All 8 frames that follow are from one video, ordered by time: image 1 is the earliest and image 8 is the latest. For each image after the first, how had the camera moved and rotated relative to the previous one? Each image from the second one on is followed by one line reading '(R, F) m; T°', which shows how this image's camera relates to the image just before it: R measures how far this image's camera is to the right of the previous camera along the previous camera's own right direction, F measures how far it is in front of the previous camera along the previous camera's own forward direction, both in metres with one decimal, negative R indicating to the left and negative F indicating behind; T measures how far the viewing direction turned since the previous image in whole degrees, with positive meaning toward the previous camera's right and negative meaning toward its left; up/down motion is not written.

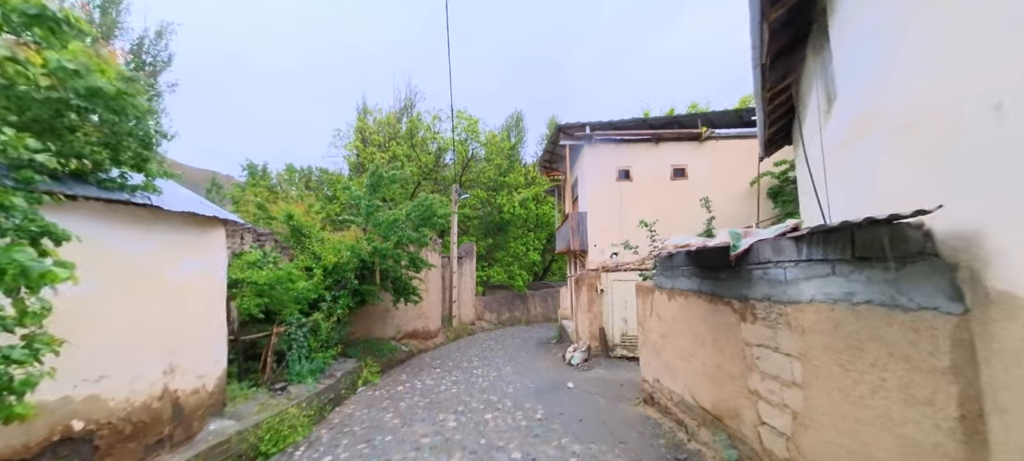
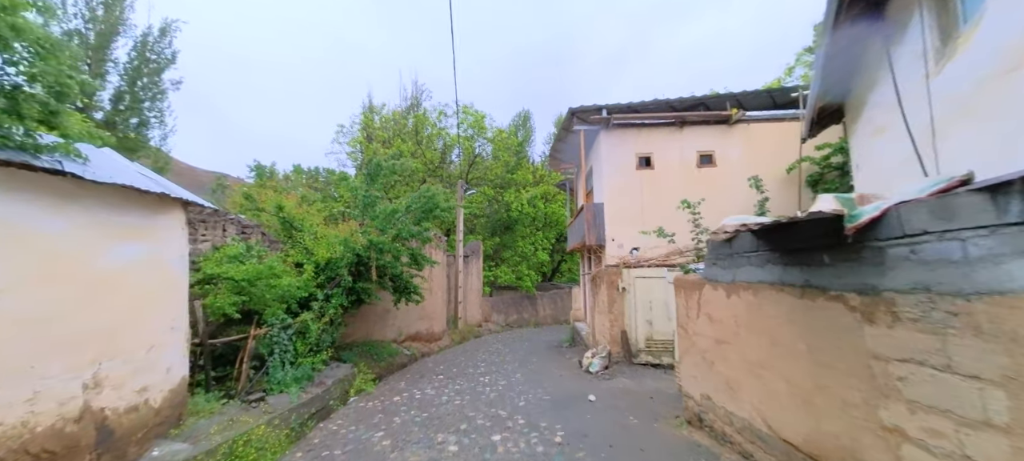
(-0.1, +0.9) m; -1°
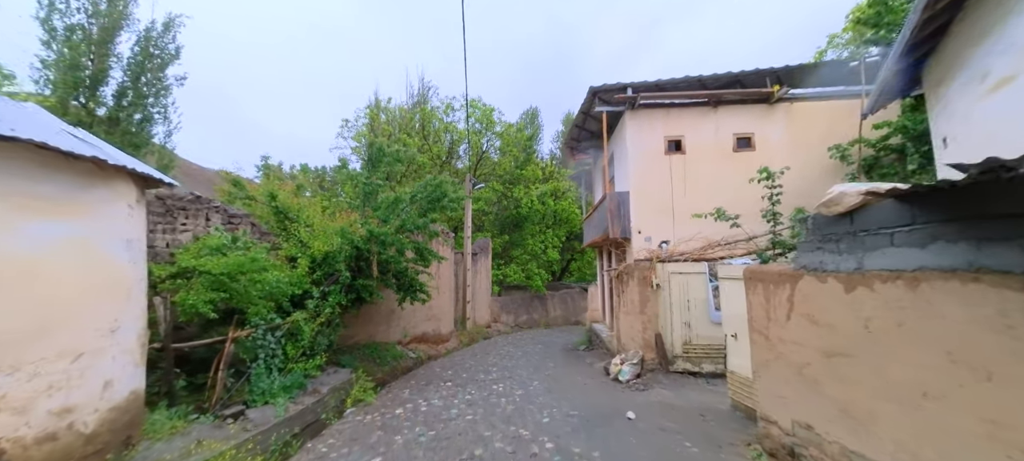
(-0.2, +0.9) m; -1°
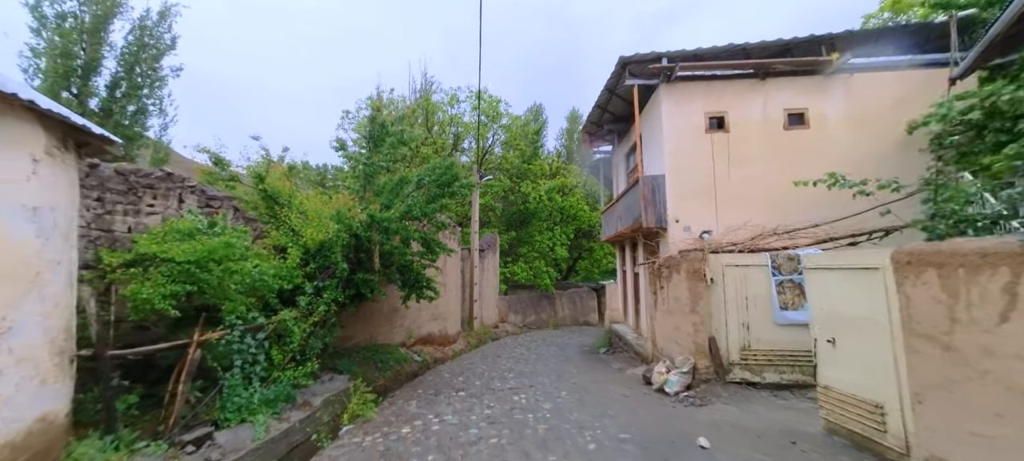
(-0.4, +1.1) m; 0°
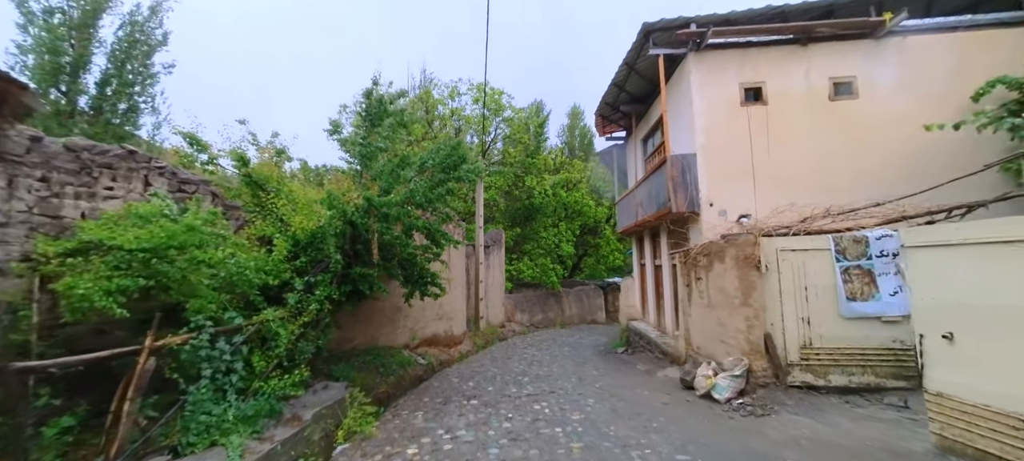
(-0.2, +0.8) m; 0°
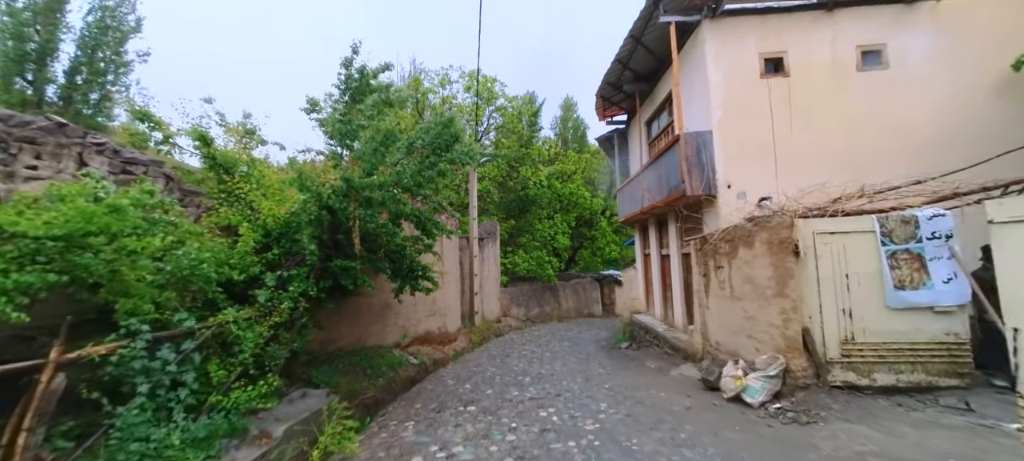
(-0.1, +0.7) m; +1°
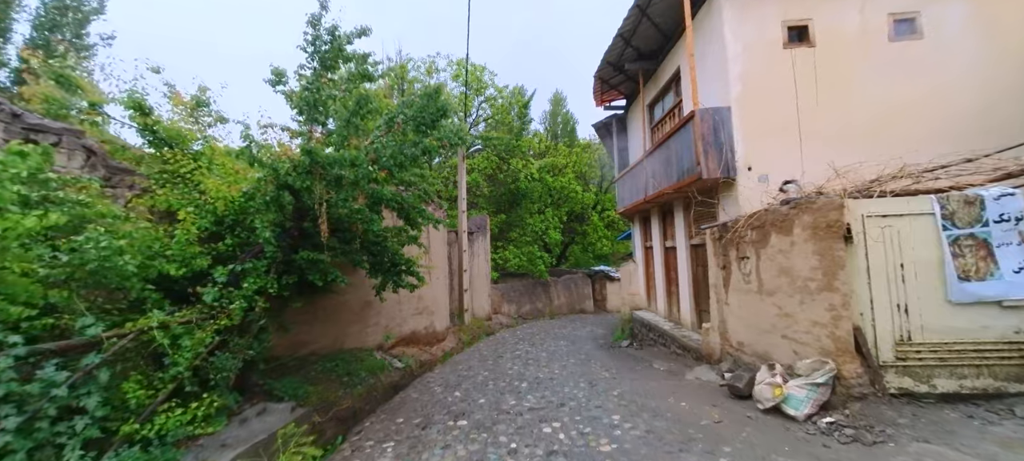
(-0.1, +0.8) m; +2°
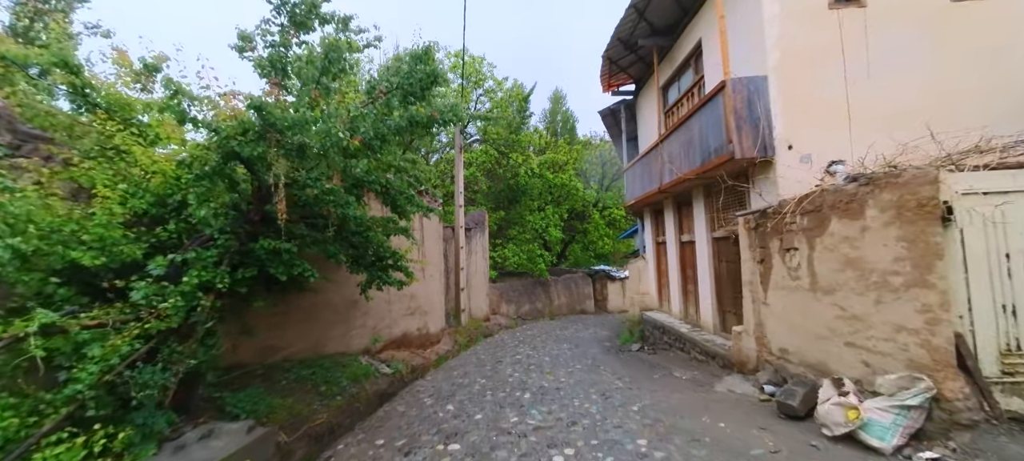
(0.0, +0.8) m; 0°
